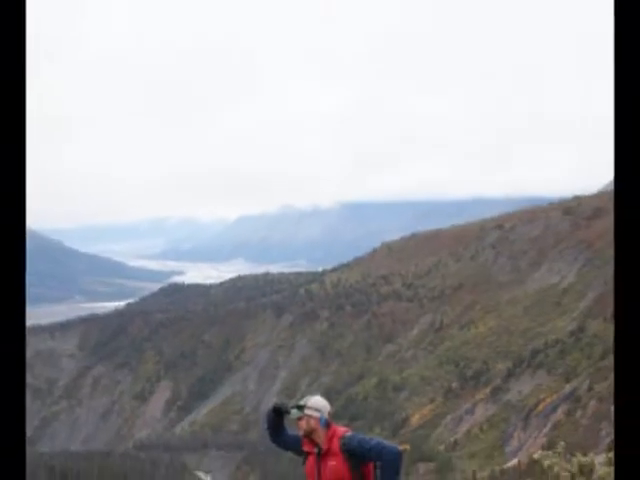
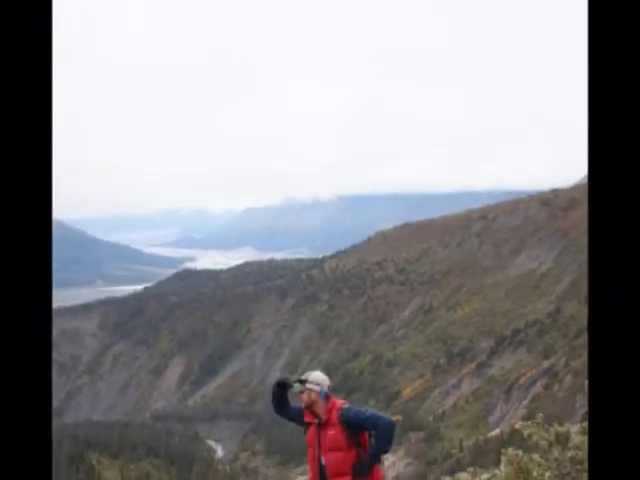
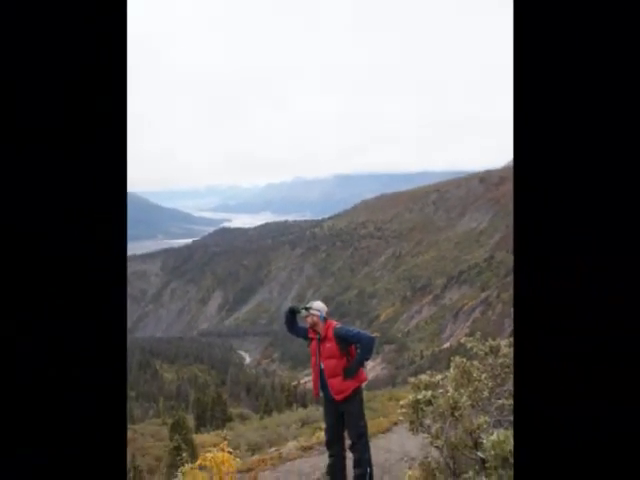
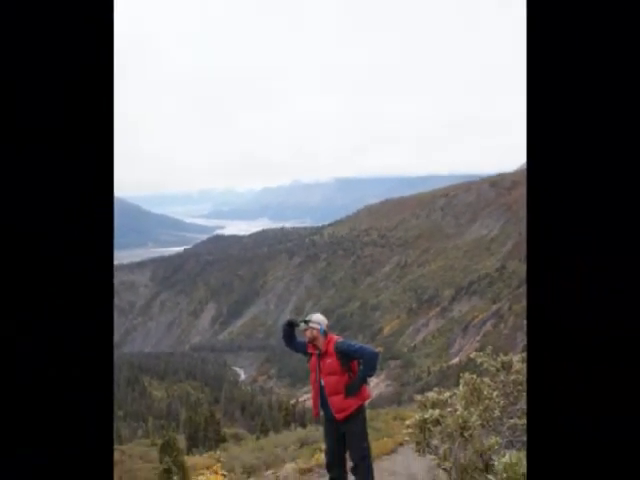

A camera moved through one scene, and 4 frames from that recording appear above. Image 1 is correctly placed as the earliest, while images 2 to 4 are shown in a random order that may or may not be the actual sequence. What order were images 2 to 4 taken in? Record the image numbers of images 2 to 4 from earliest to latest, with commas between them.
2, 4, 3
